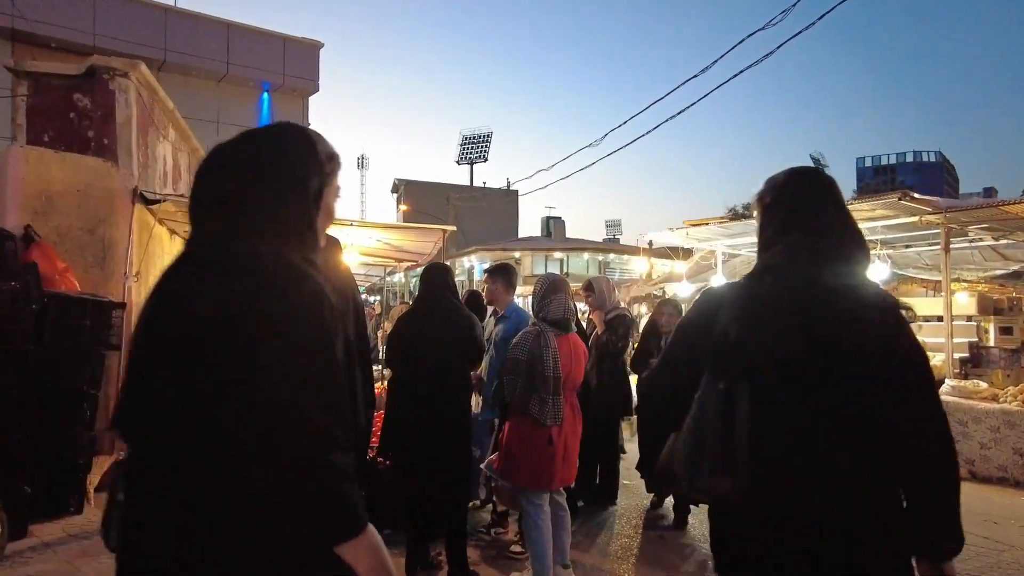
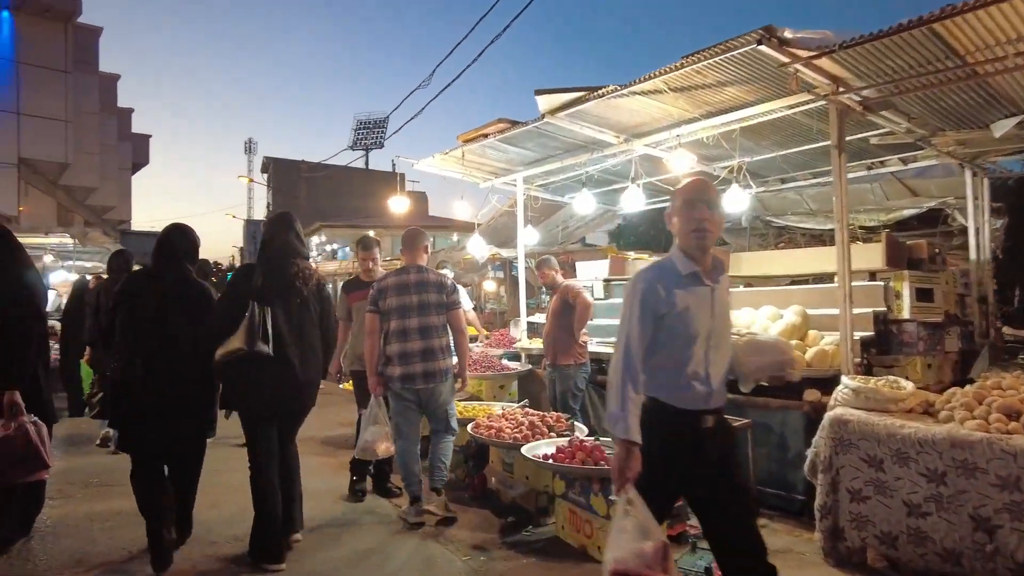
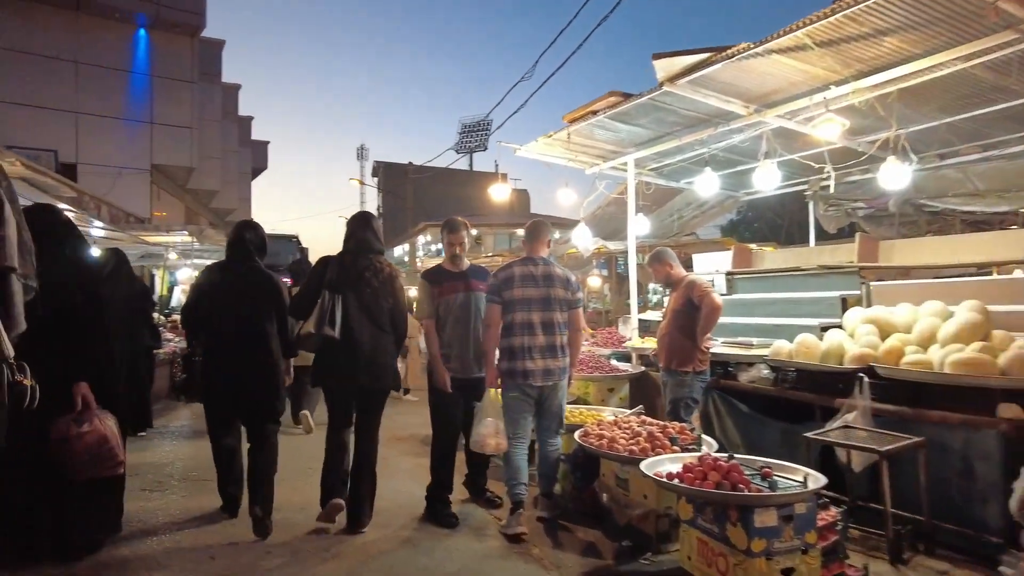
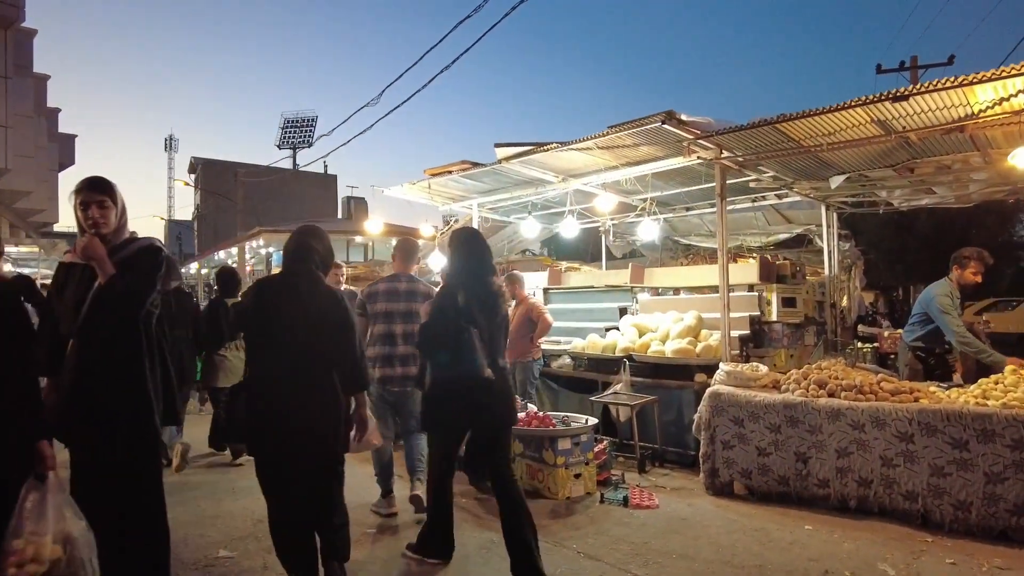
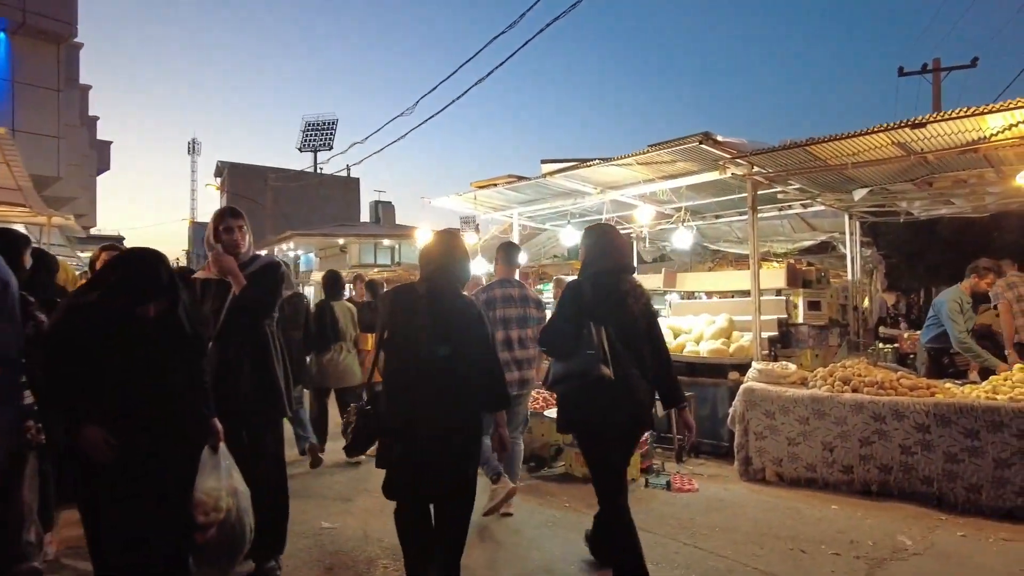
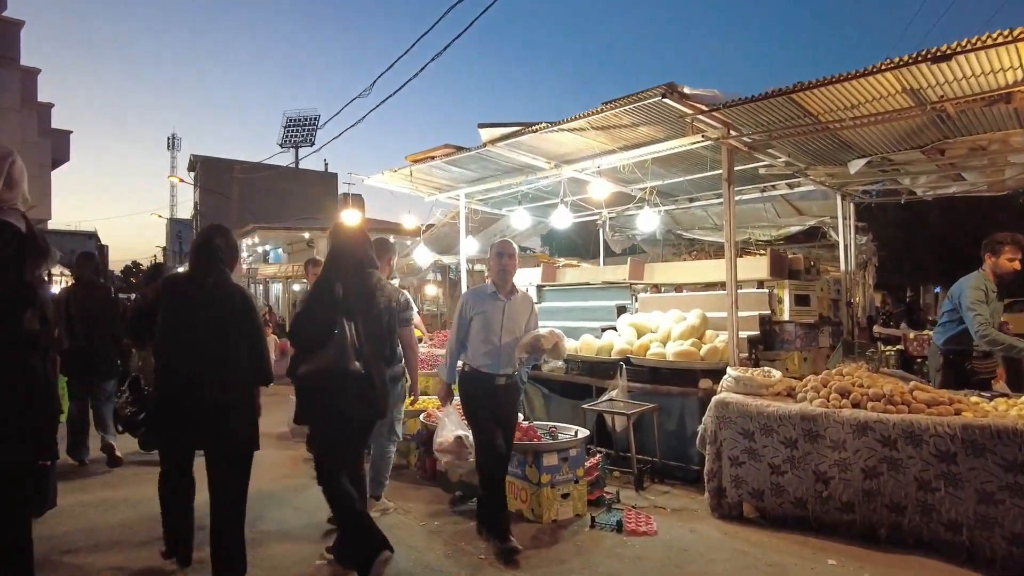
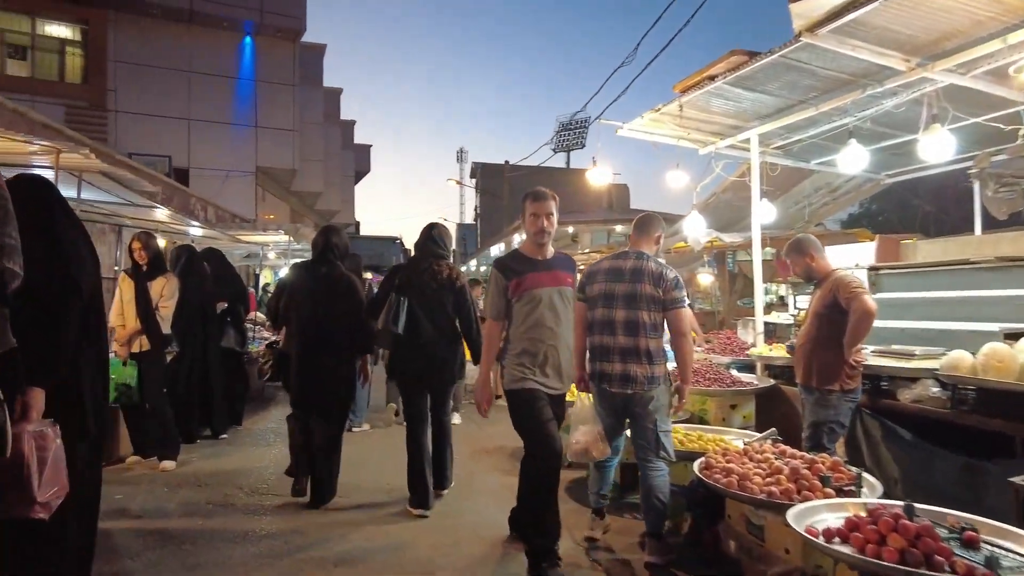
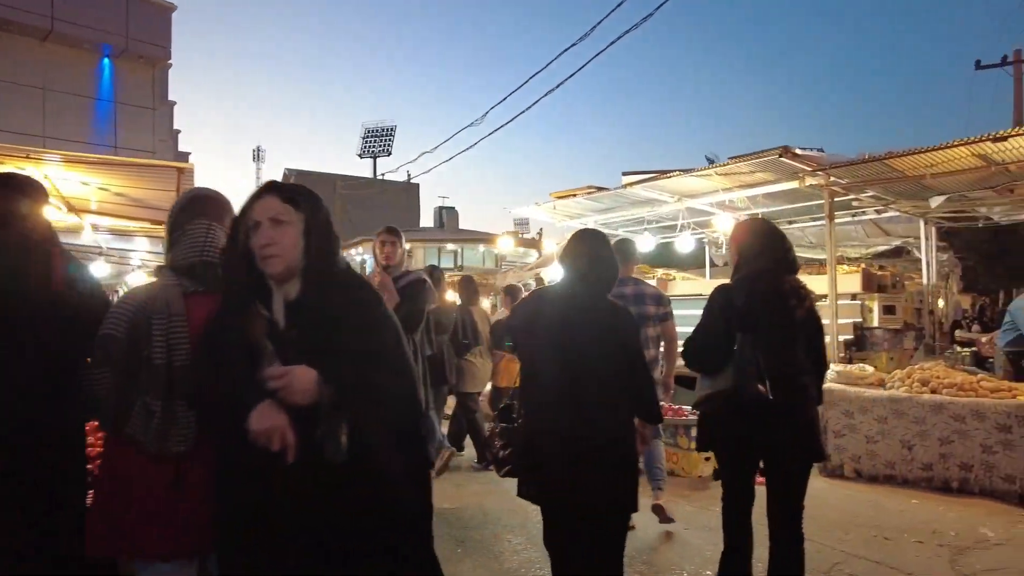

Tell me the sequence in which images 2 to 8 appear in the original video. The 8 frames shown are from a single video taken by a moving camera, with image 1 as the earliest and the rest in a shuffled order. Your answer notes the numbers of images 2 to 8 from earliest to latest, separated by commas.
8, 5, 4, 6, 2, 3, 7
